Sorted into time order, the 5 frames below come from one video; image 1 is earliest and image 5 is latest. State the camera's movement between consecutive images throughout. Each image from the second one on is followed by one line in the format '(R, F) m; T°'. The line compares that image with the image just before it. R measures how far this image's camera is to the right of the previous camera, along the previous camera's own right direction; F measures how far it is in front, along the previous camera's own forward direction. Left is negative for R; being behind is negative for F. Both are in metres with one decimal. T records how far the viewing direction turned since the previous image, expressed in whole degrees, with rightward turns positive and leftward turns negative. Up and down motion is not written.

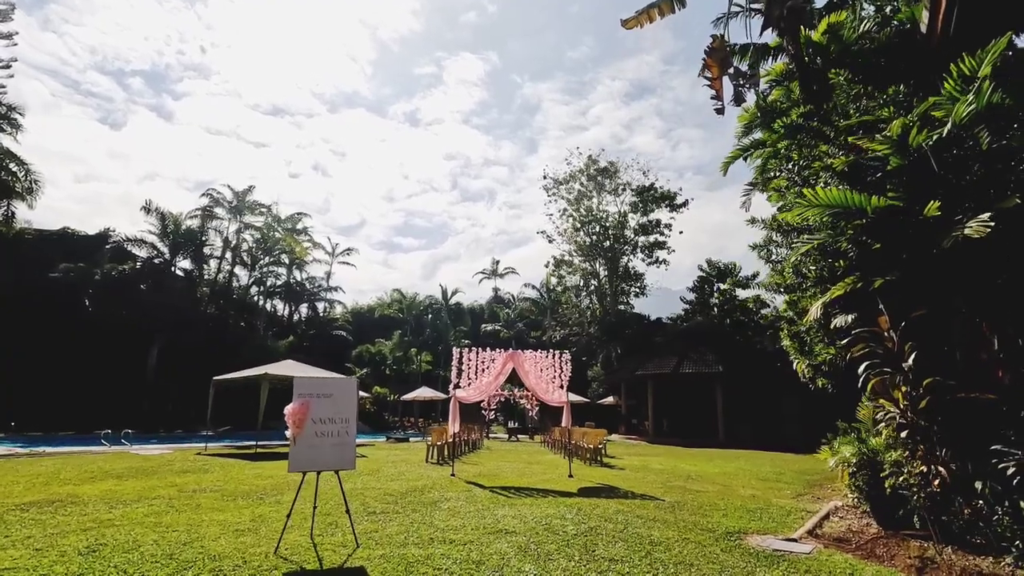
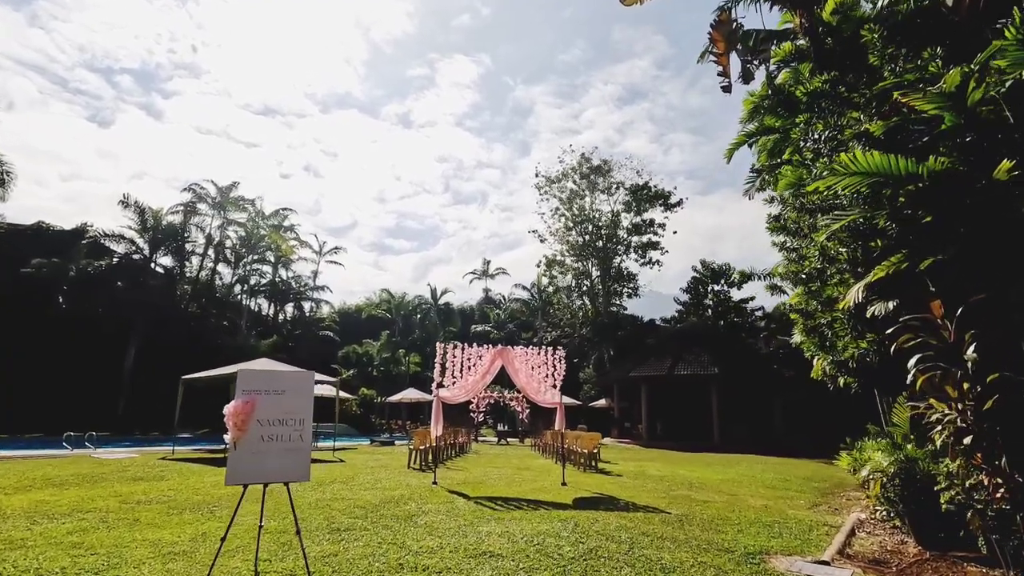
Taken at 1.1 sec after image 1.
(0.0, +0.9) m; +1°
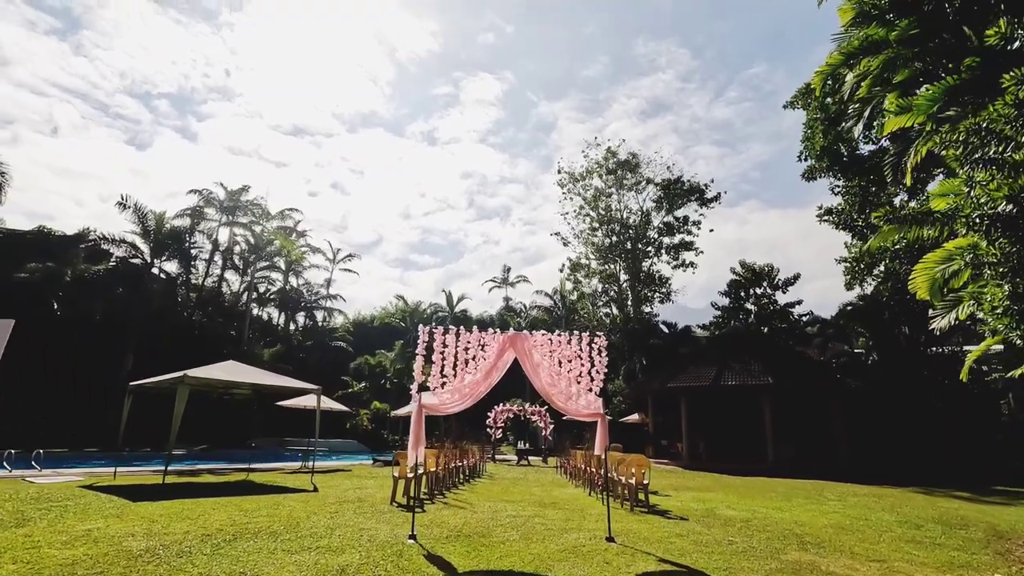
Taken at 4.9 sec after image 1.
(+0.1, +3.2) m; -2°
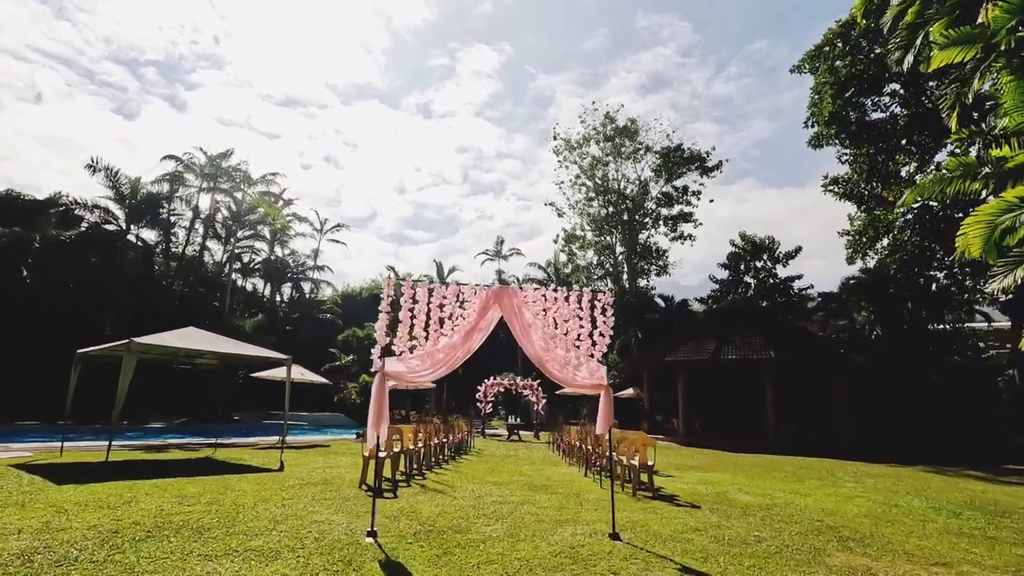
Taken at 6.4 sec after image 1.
(+0.1, +1.3) m; +1°
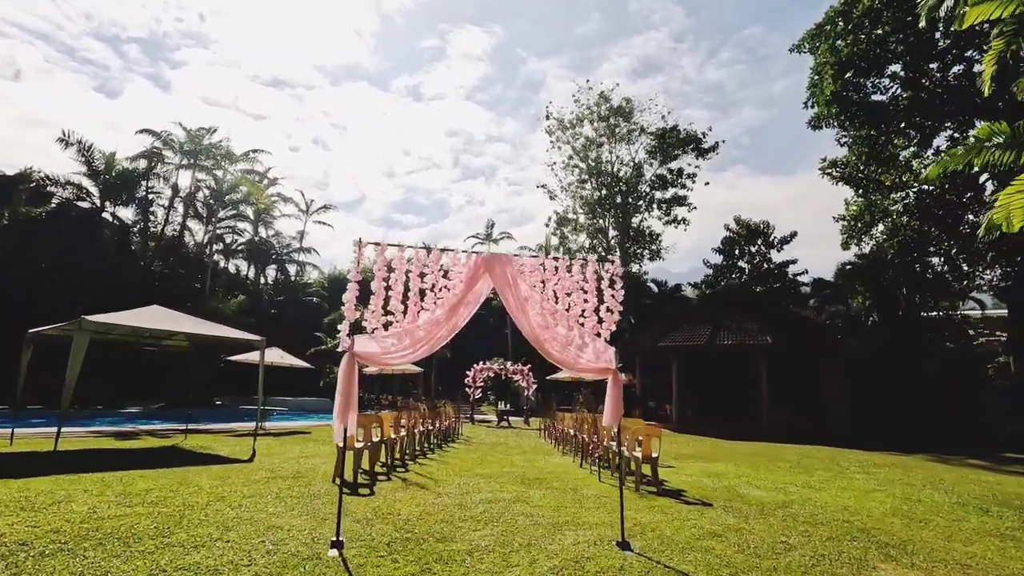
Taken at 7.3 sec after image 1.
(0.0, +0.8) m; +1°
